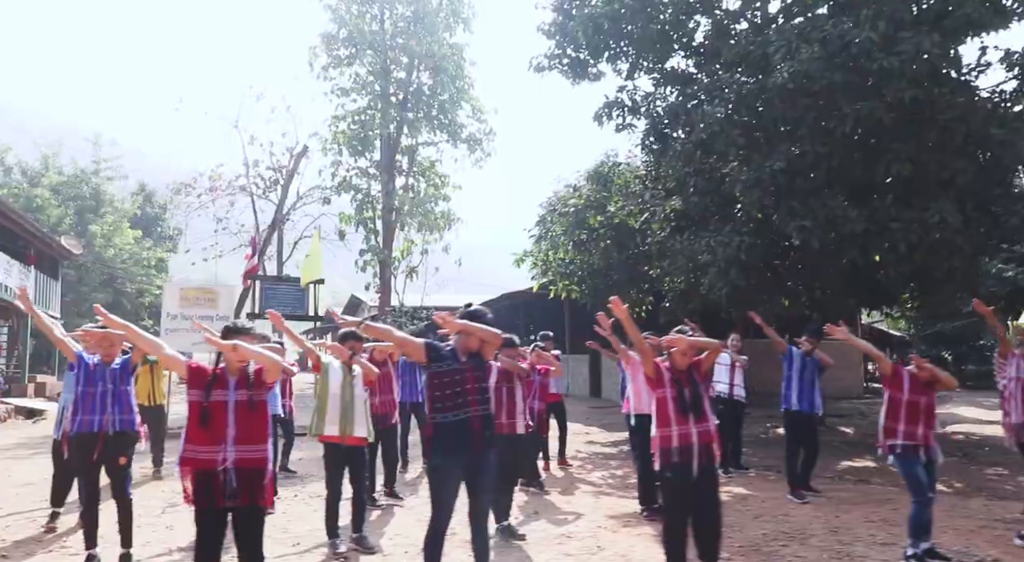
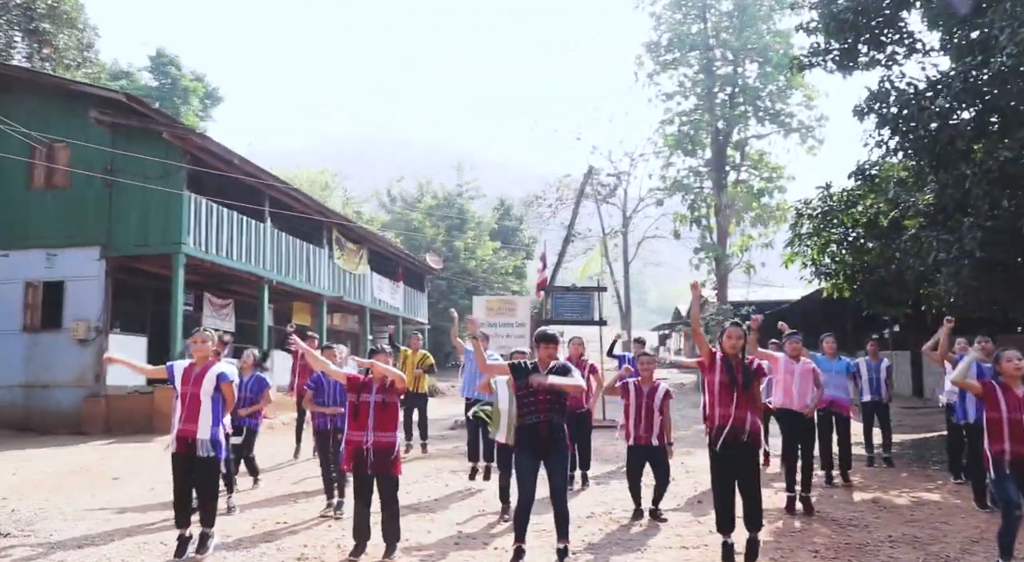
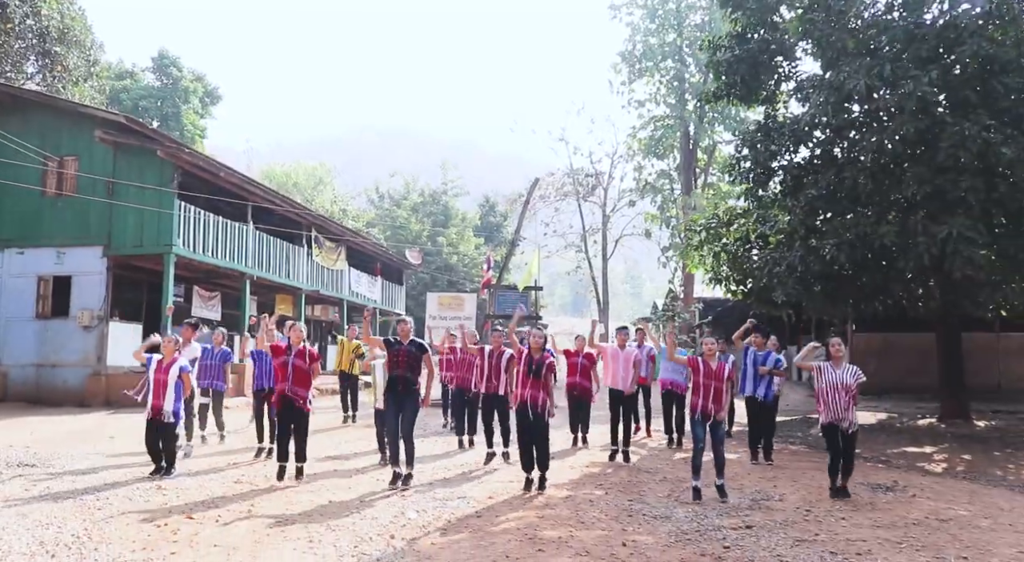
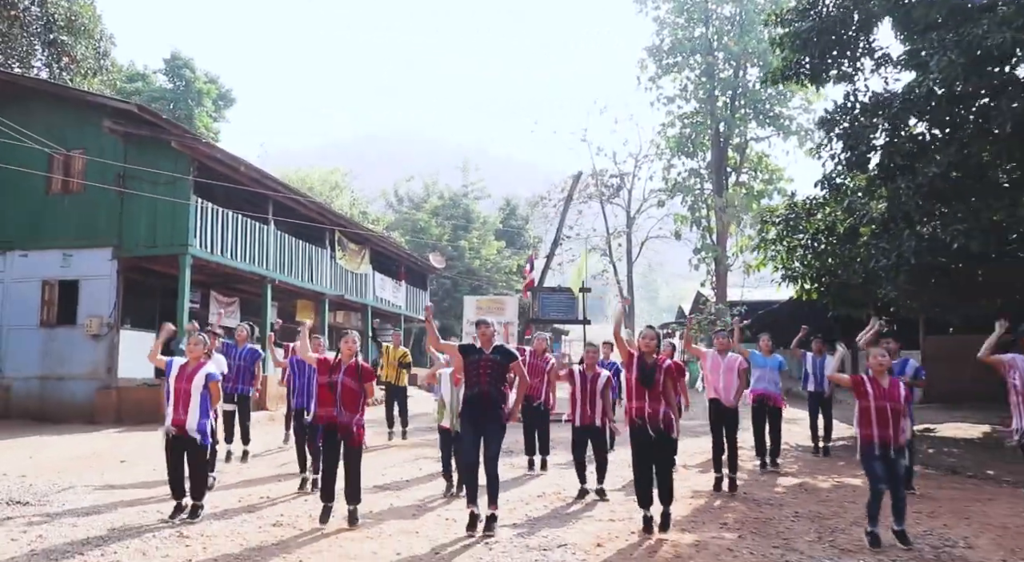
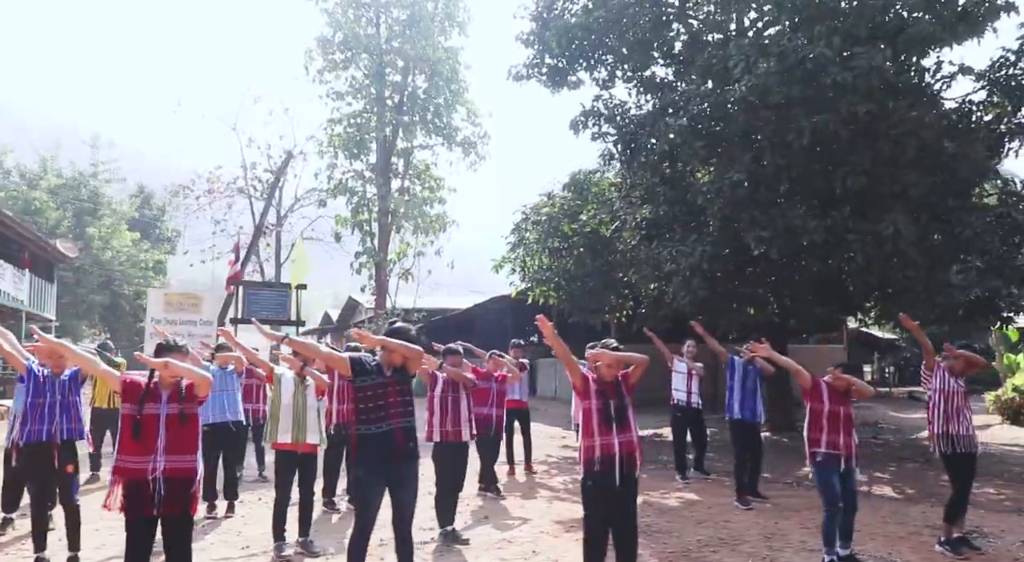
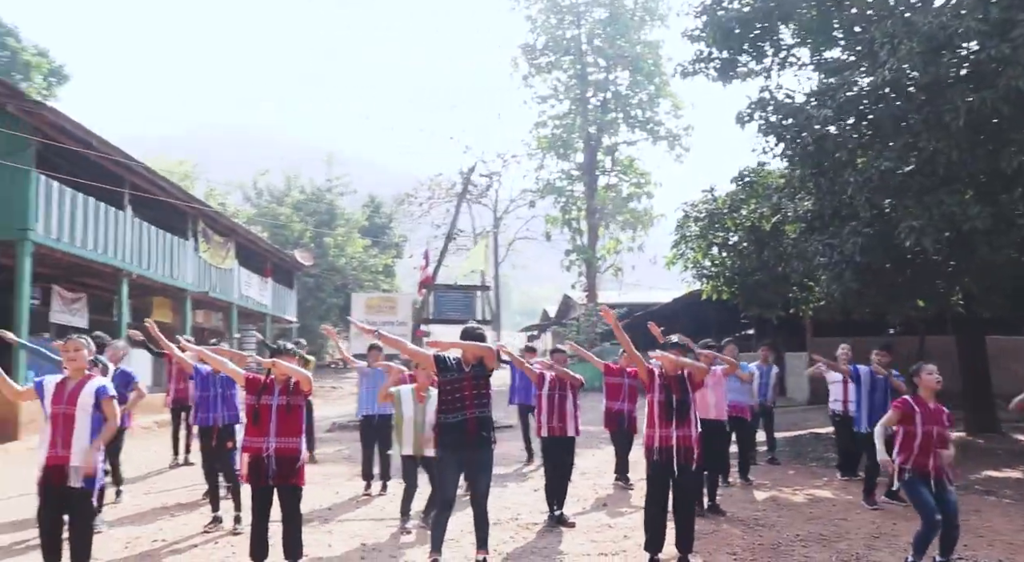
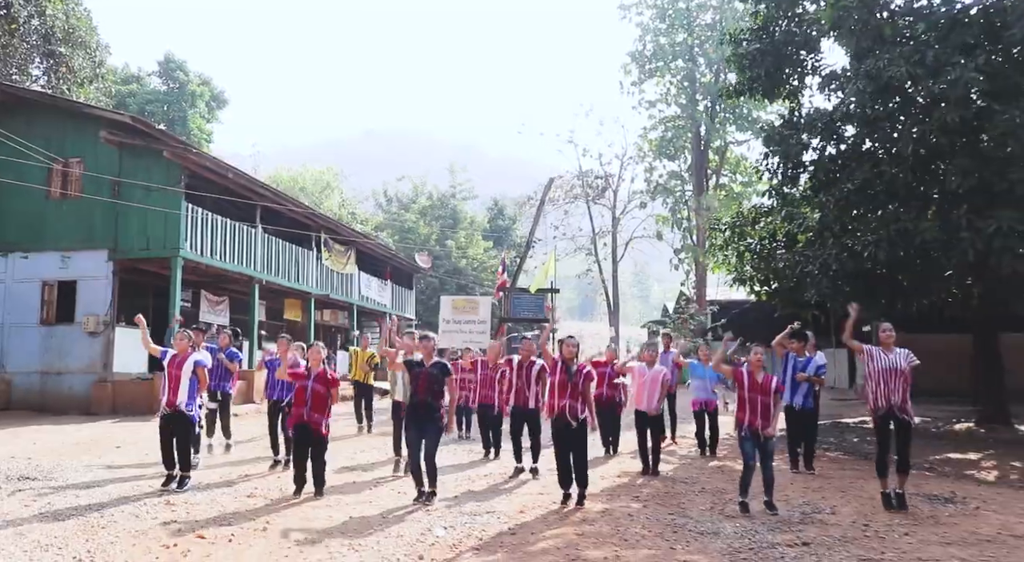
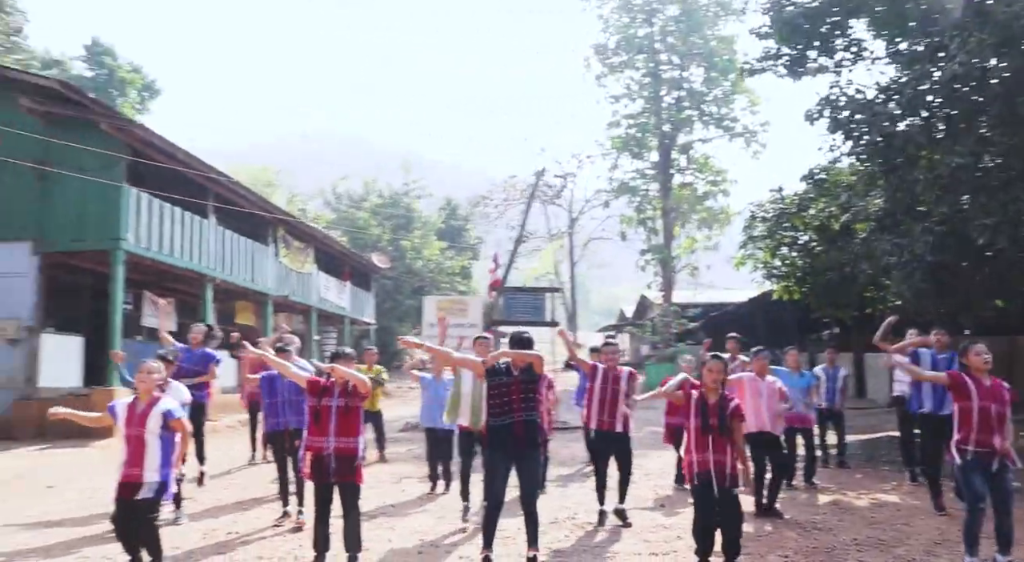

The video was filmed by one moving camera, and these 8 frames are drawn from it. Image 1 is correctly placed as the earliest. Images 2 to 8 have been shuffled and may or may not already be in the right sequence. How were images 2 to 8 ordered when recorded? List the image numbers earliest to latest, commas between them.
5, 6, 8, 2, 4, 7, 3
